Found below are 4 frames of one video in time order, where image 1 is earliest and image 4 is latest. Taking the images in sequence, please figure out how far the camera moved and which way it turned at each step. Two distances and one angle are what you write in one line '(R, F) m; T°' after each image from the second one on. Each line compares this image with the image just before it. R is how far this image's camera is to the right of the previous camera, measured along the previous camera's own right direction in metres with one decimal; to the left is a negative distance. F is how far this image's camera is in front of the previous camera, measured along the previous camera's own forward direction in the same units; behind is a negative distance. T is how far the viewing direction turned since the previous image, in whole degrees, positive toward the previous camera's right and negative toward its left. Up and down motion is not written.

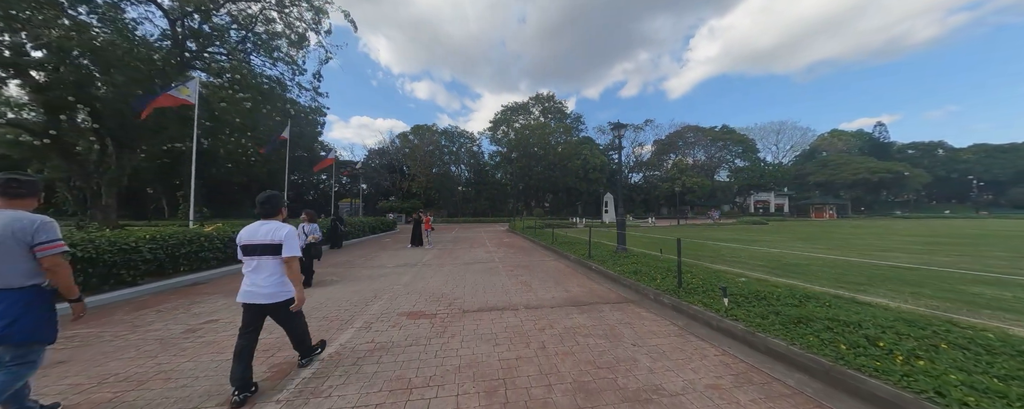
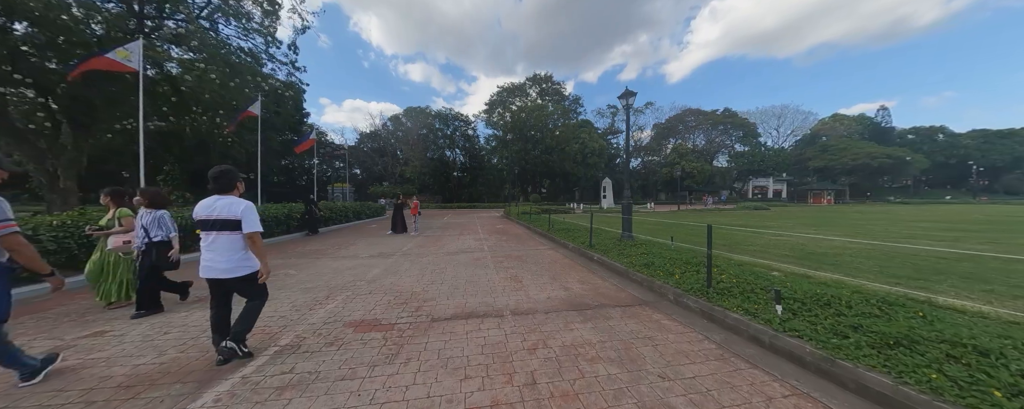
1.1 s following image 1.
(+0.2, +1.1) m; +1°
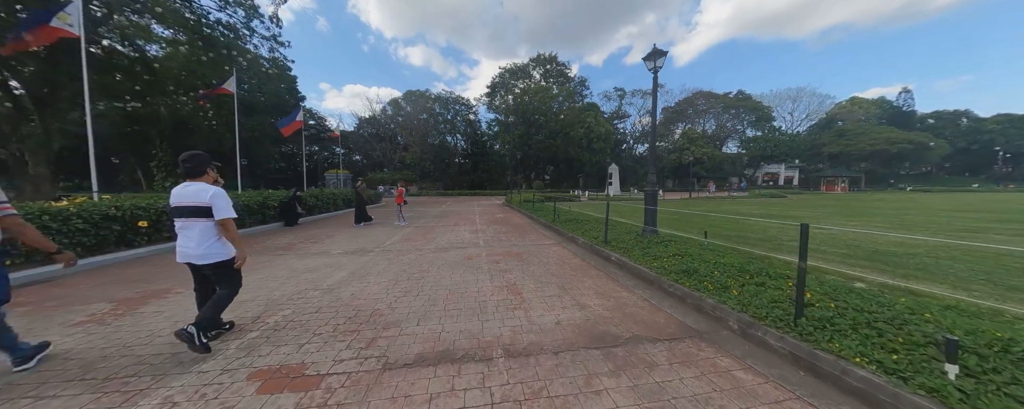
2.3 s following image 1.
(+0.1, +1.3) m; -1°
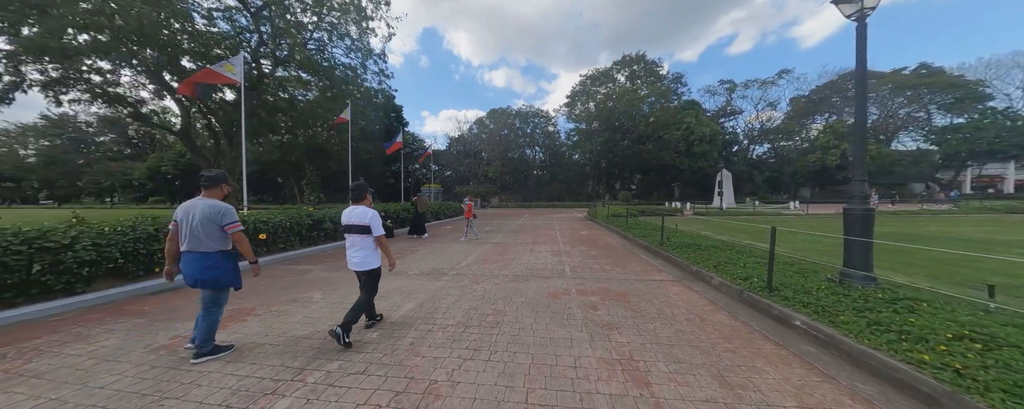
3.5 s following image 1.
(-0.4, +1.2) m; -16°
